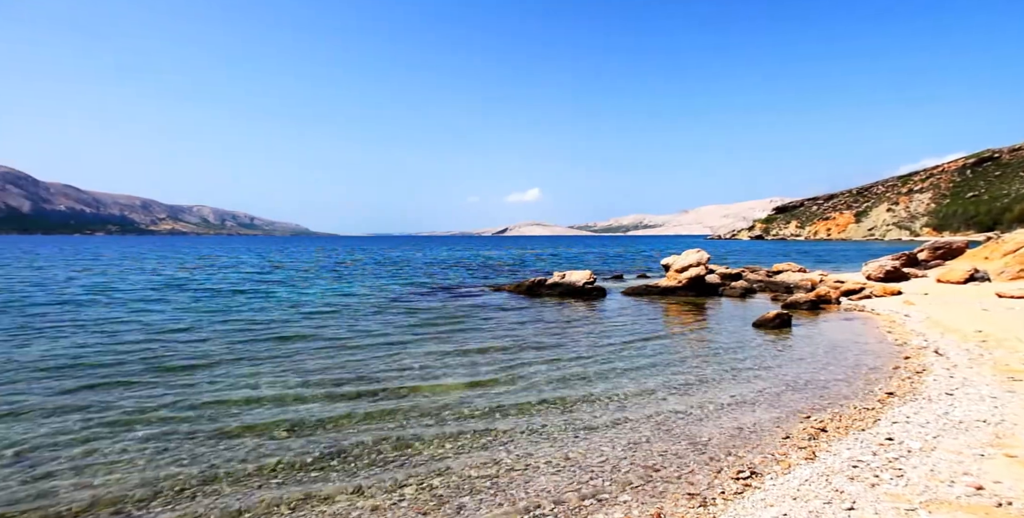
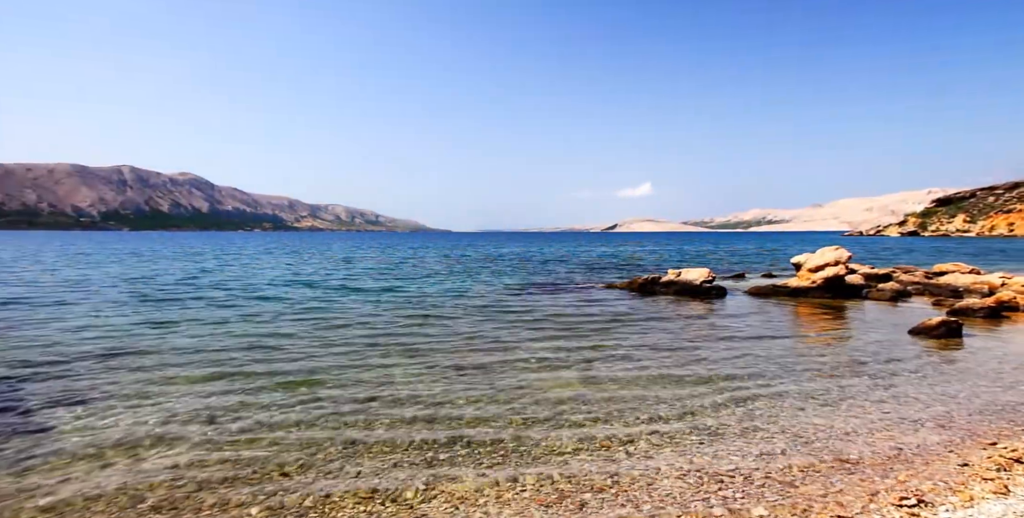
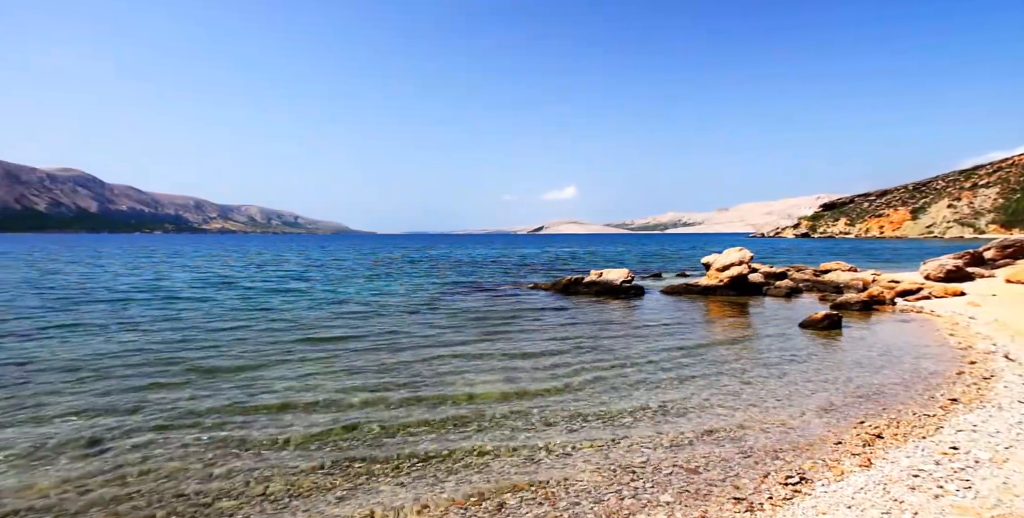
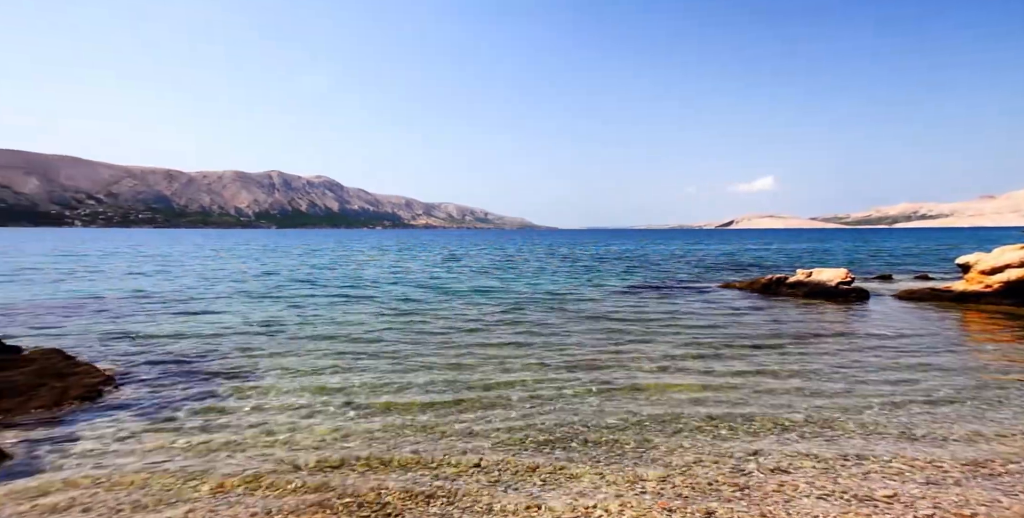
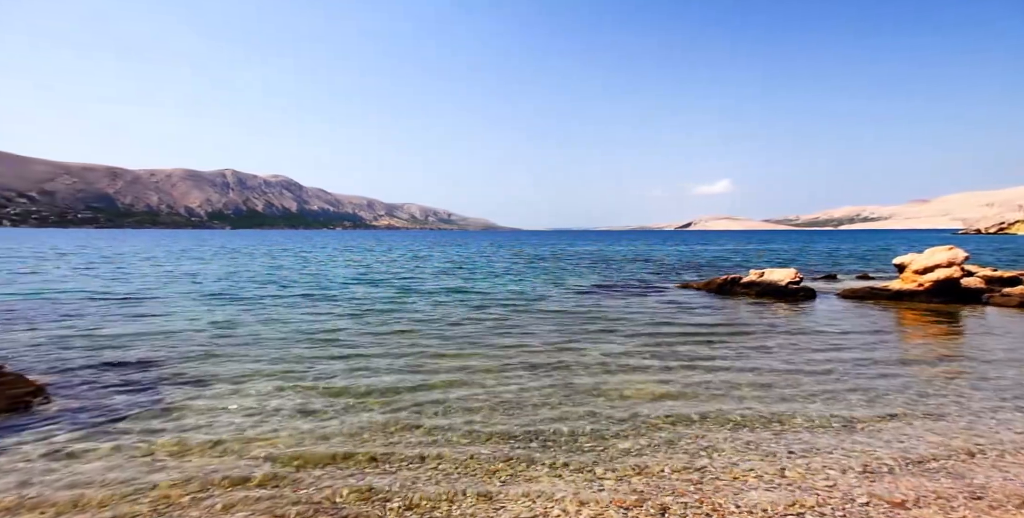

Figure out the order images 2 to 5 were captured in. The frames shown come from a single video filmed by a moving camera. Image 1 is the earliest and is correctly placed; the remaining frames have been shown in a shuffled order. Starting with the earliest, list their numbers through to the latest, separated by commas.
3, 2, 5, 4
